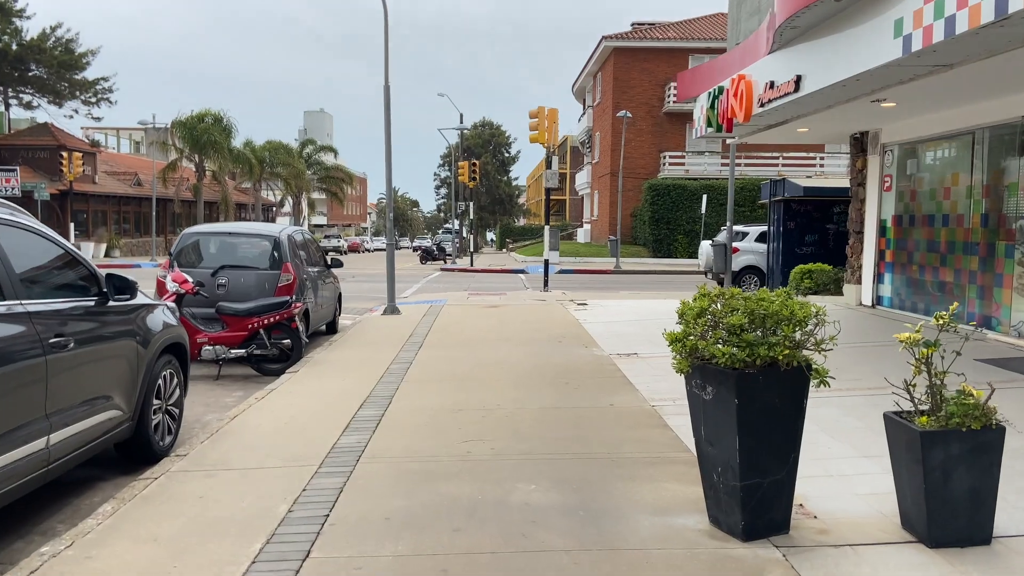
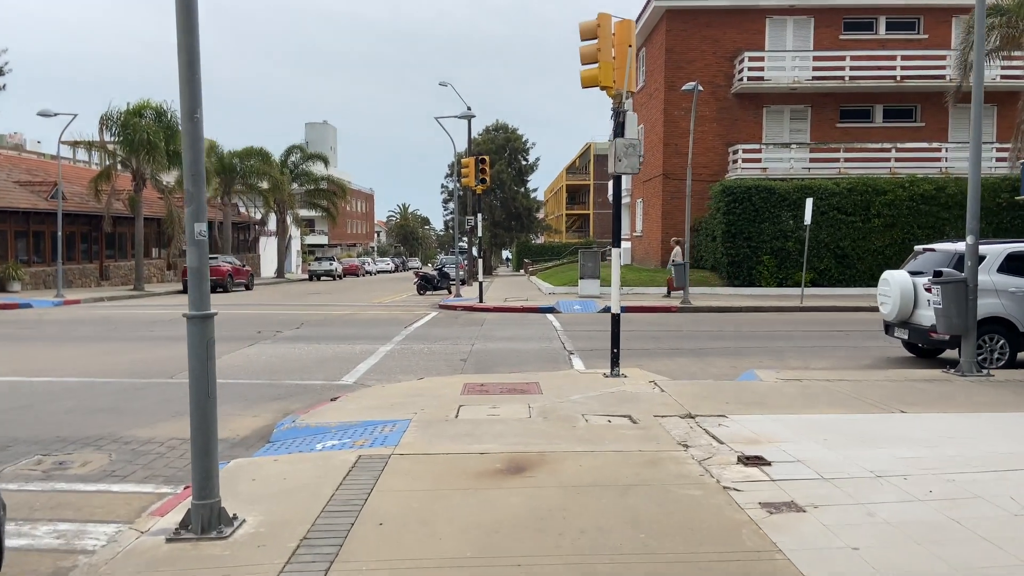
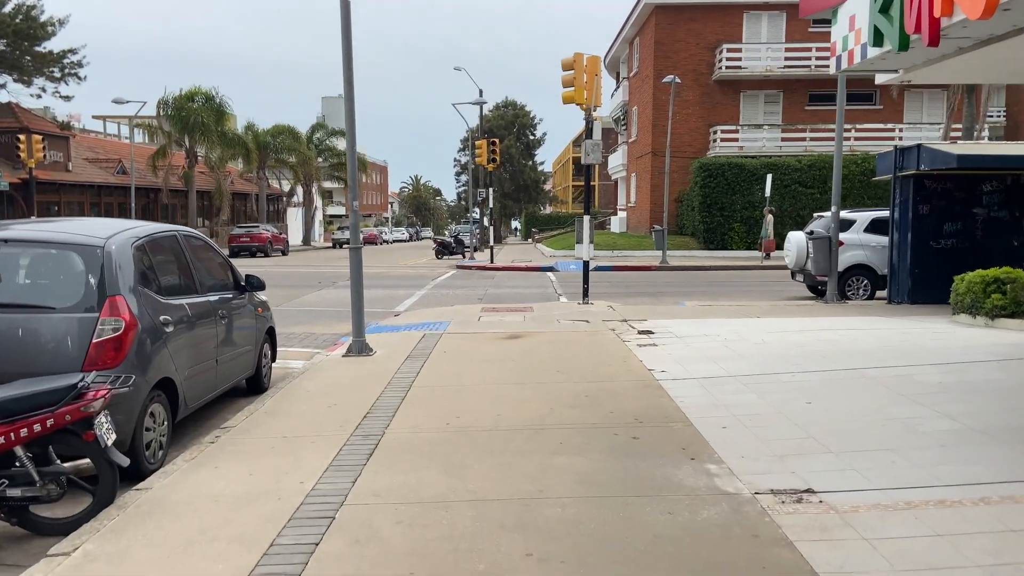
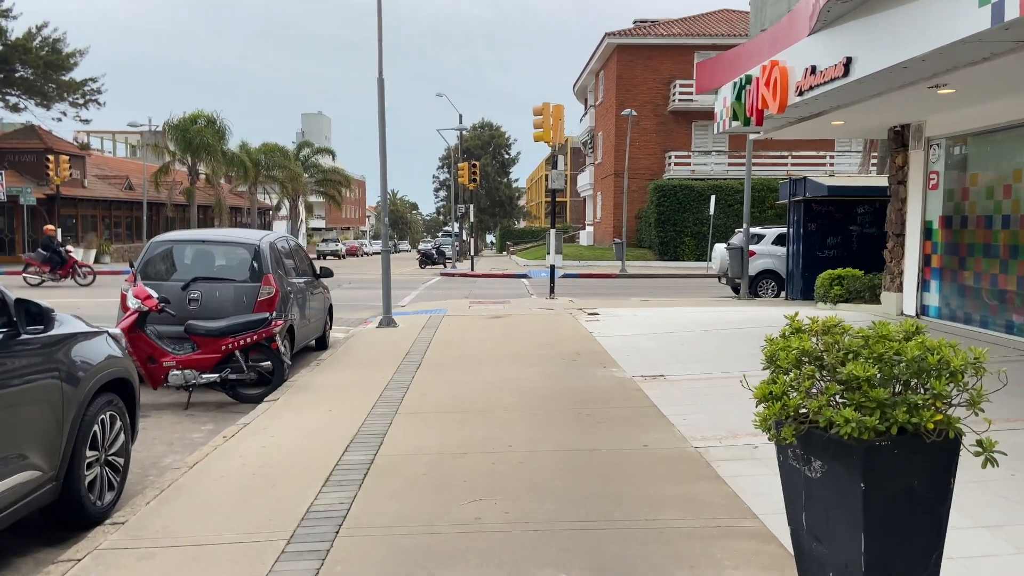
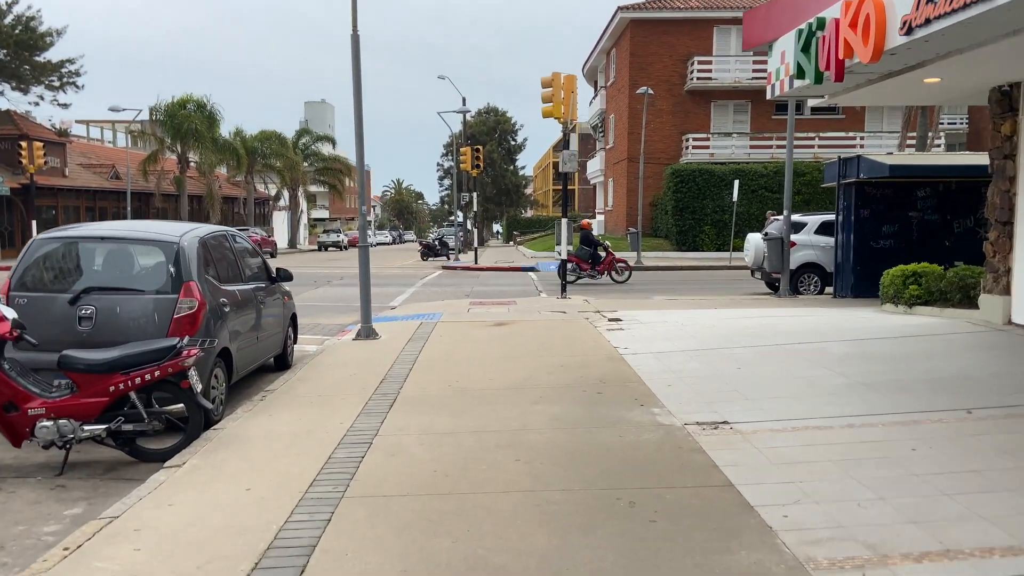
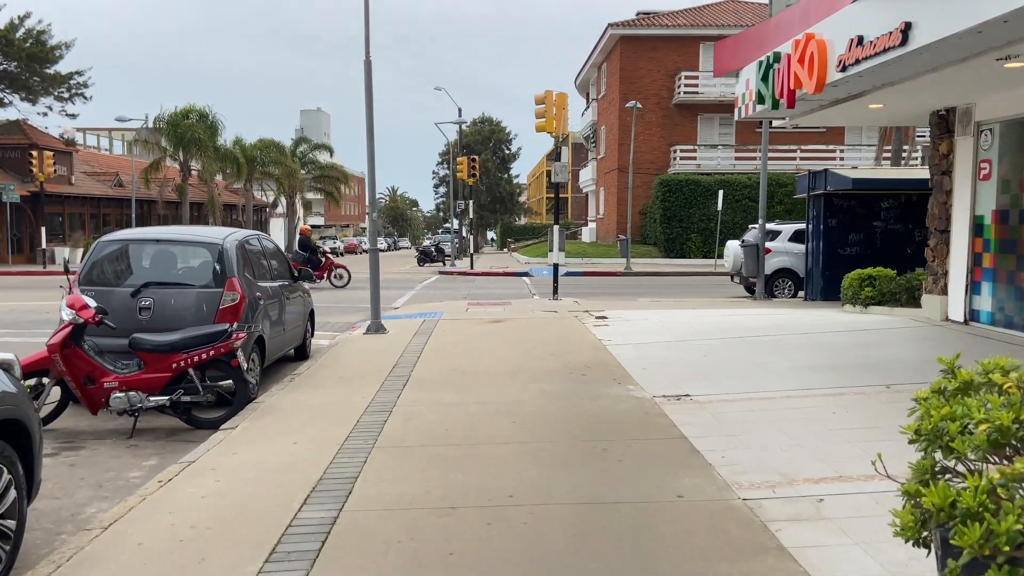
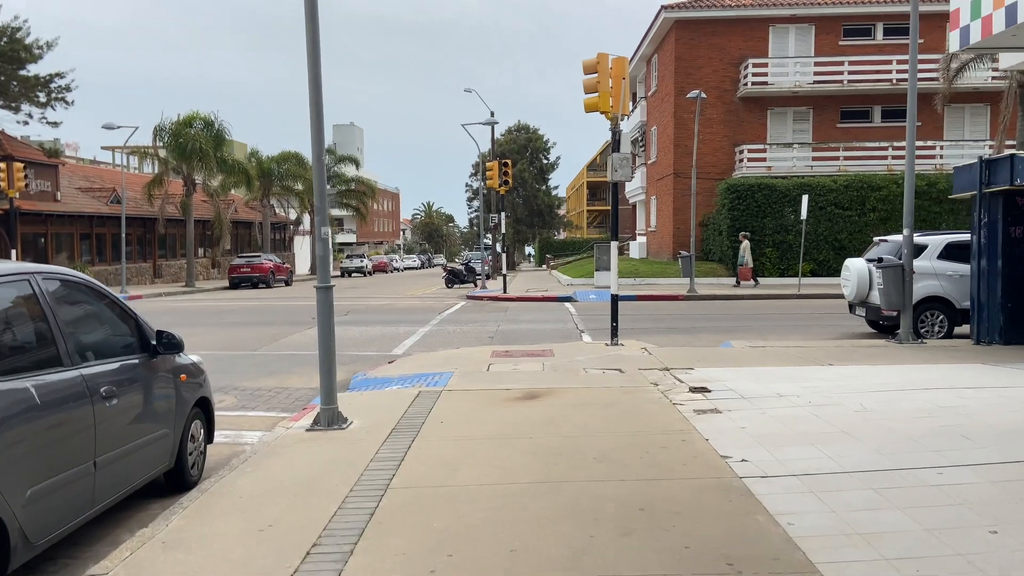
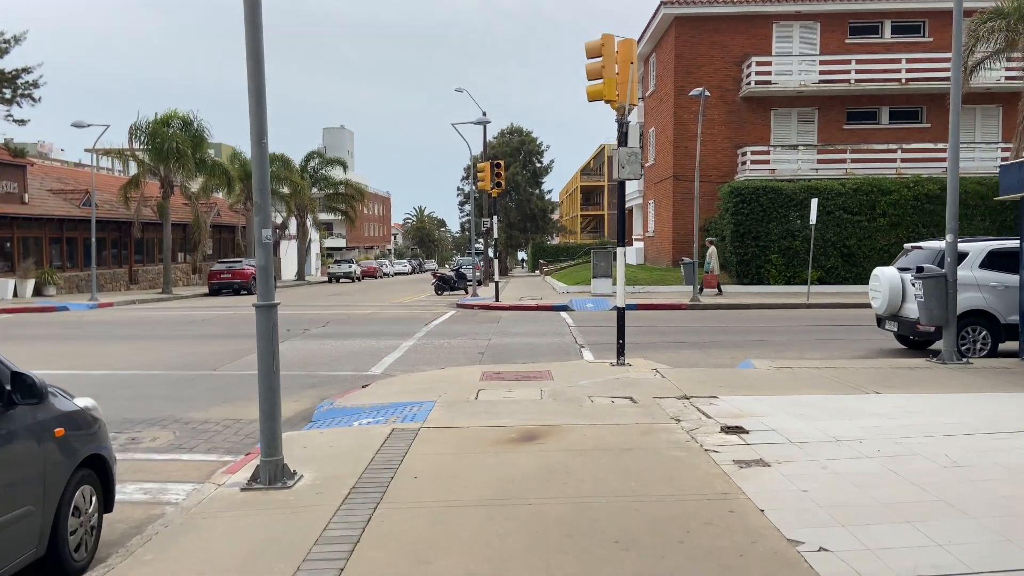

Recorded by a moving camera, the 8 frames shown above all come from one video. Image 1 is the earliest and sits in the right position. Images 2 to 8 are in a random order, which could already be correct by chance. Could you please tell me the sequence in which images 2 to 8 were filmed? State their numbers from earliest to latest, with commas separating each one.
4, 6, 5, 3, 7, 8, 2
